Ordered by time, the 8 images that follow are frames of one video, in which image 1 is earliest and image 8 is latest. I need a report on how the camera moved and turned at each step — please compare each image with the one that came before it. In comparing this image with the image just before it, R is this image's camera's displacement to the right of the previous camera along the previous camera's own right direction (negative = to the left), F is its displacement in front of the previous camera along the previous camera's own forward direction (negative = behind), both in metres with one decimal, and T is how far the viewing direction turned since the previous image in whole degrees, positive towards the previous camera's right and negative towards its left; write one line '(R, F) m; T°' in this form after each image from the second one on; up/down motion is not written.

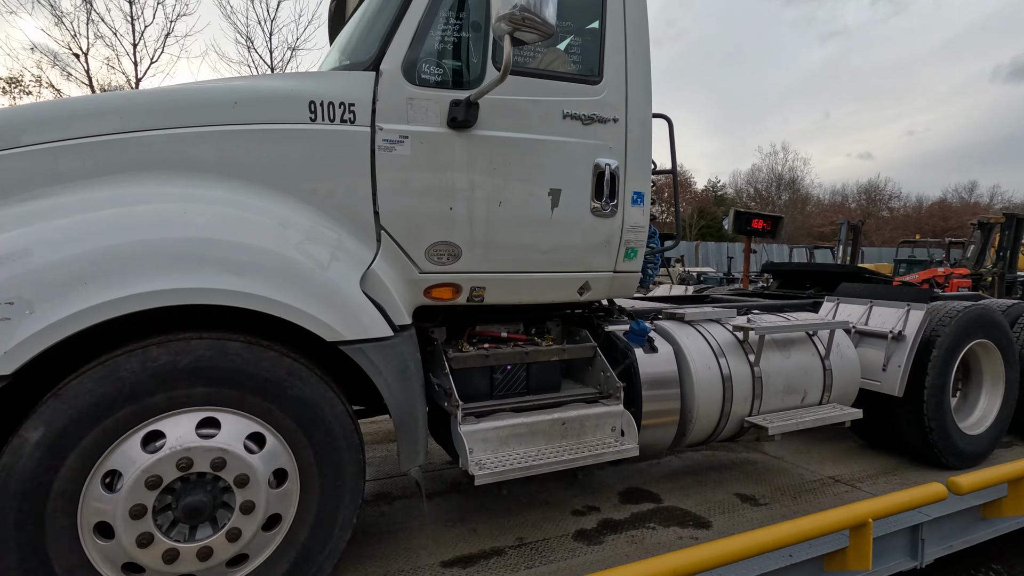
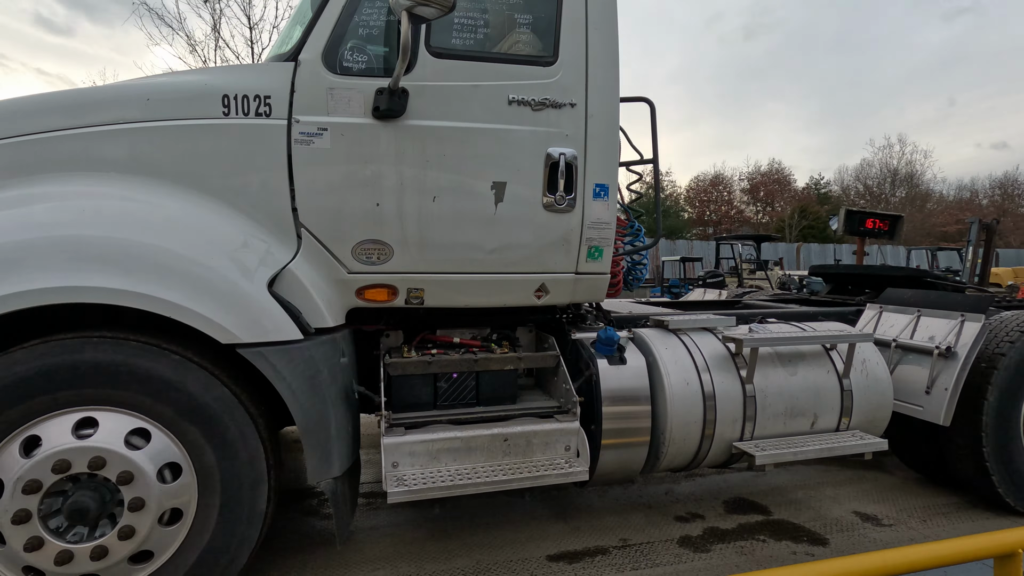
(+0.5, +0.2) m; -9°
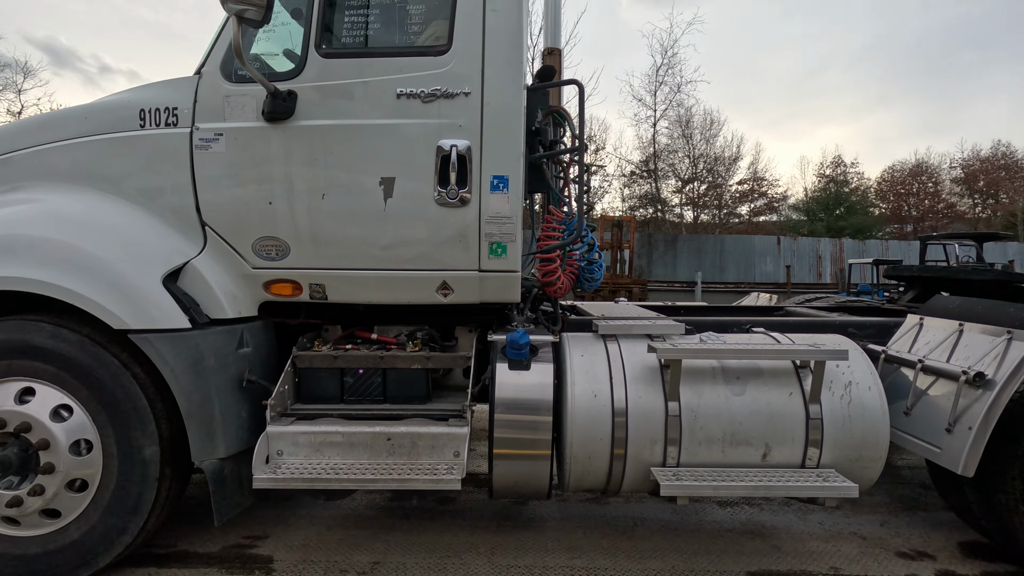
(+0.9, +0.2) m; -16°
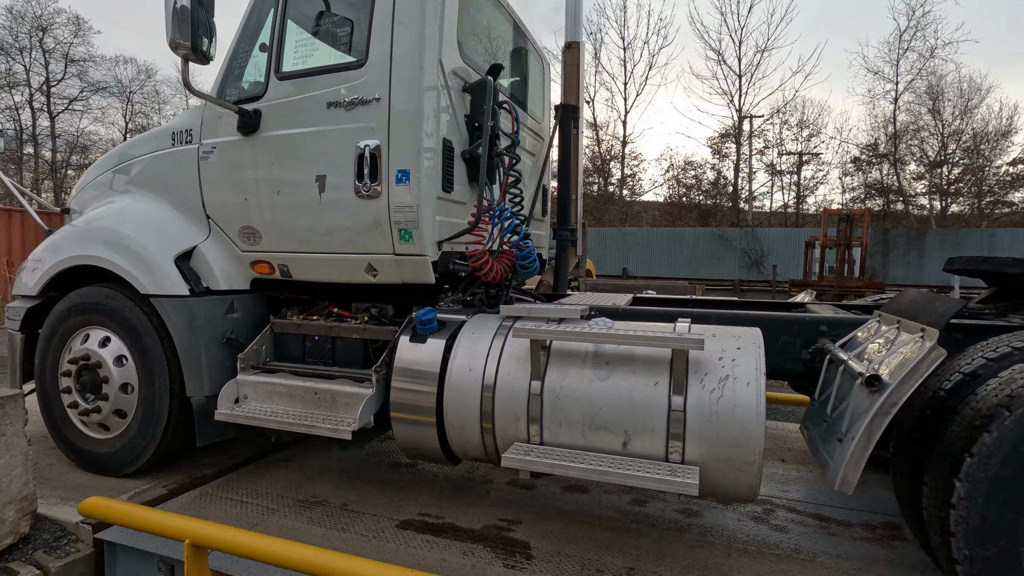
(+1.1, 0.0) m; -19°
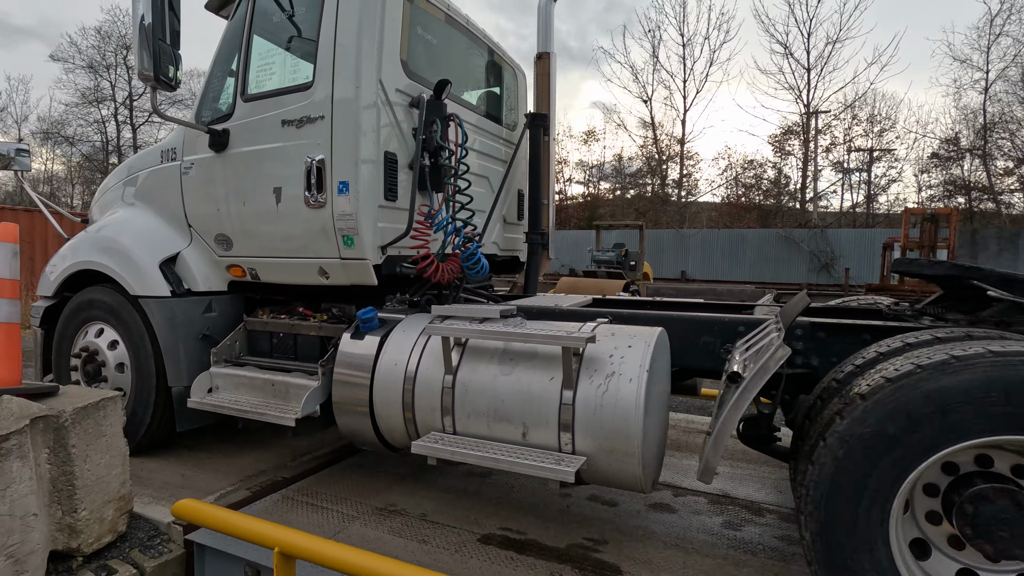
(+0.5, -0.1) m; -5°
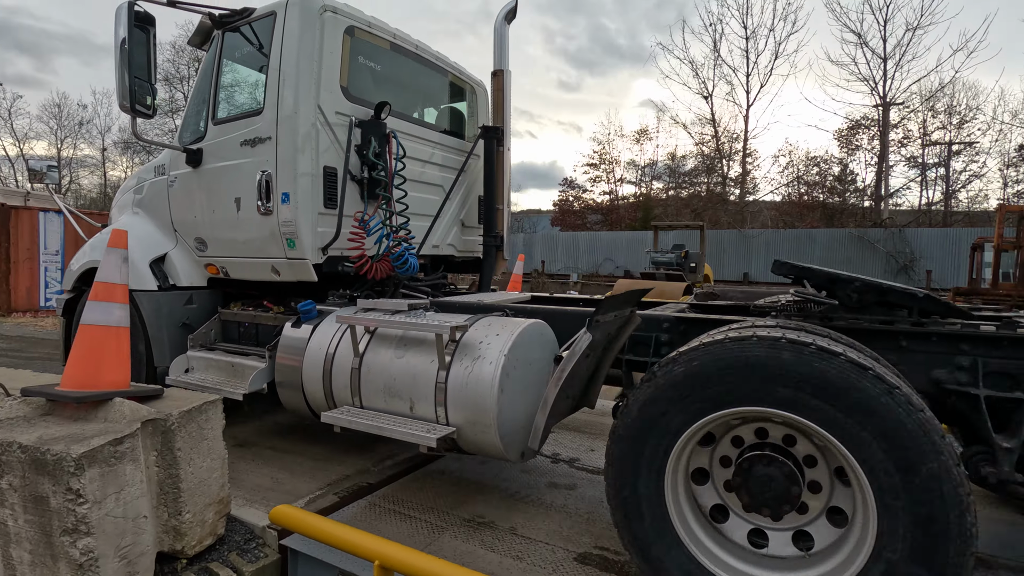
(+0.7, -0.3) m; -5°
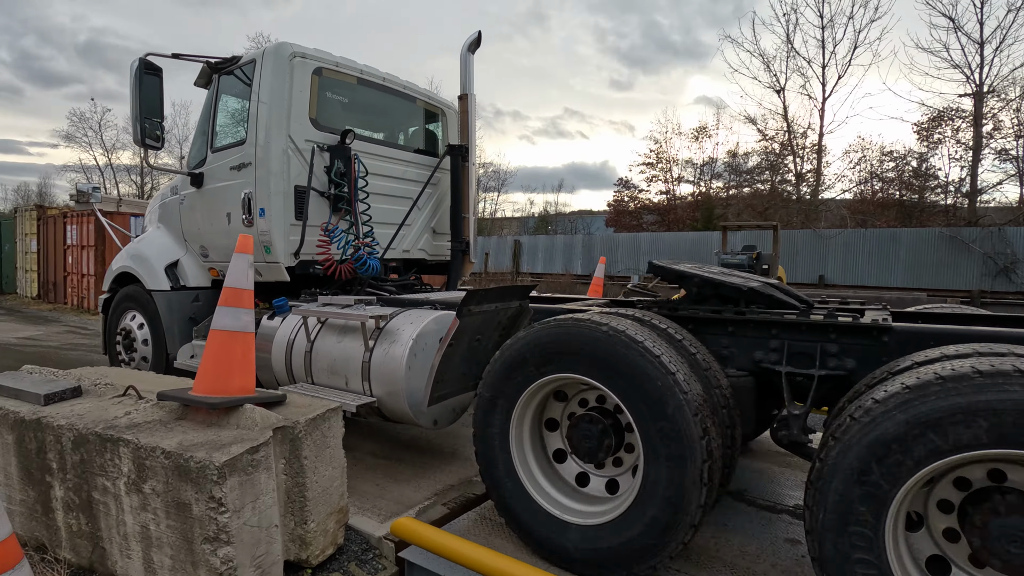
(+0.7, -0.4) m; -5°
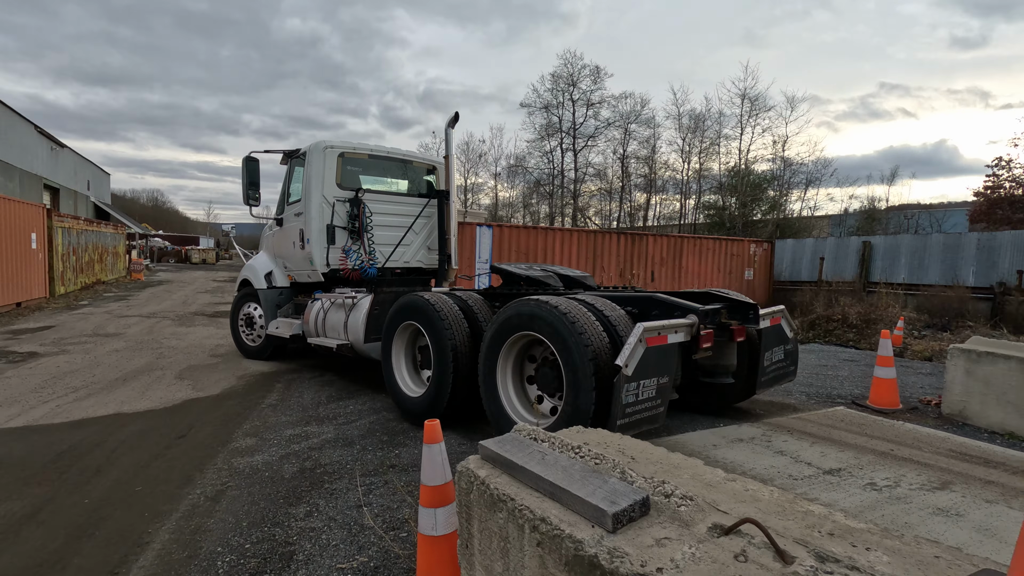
(-1.6, +1.1) m; -28°
